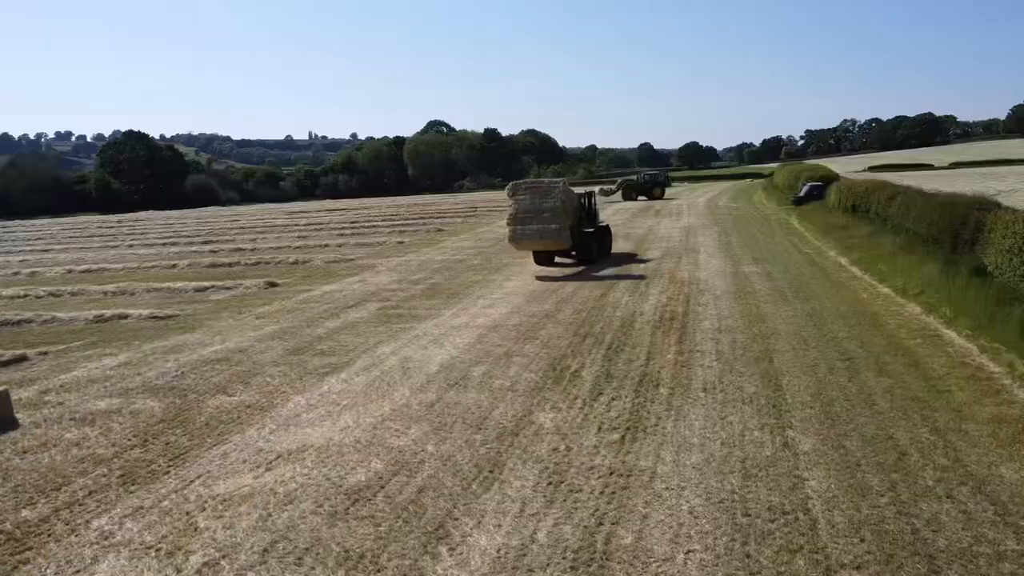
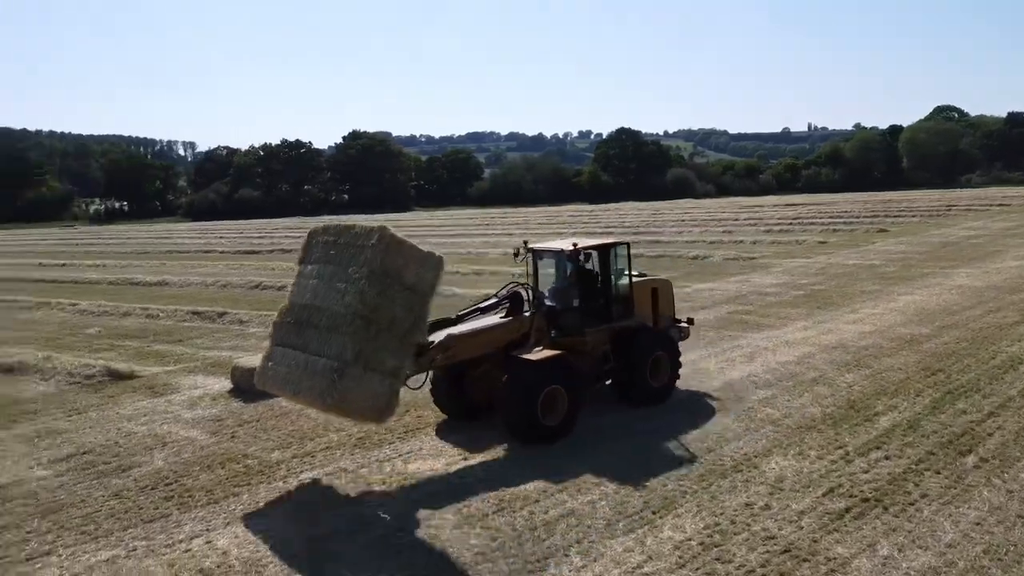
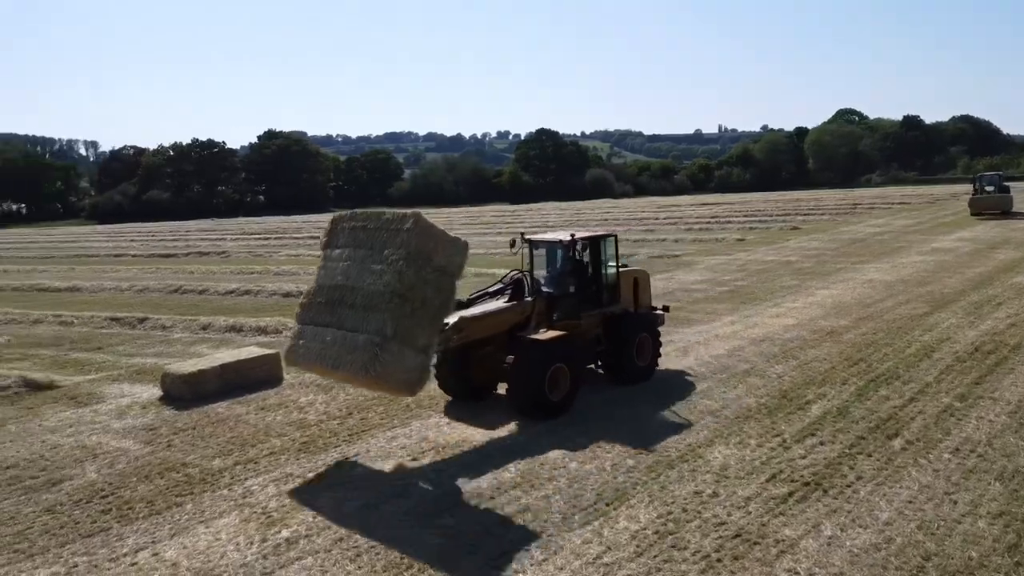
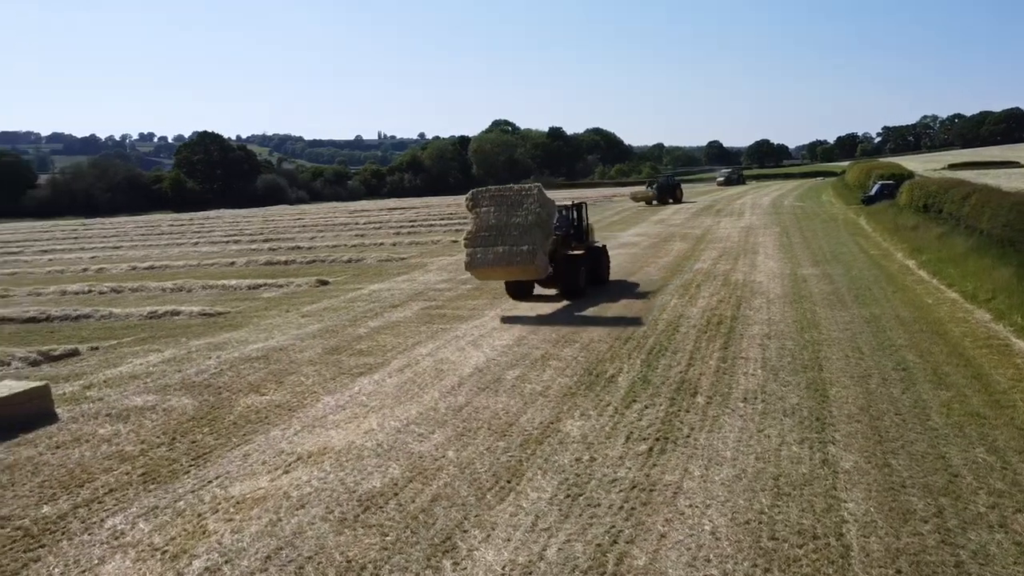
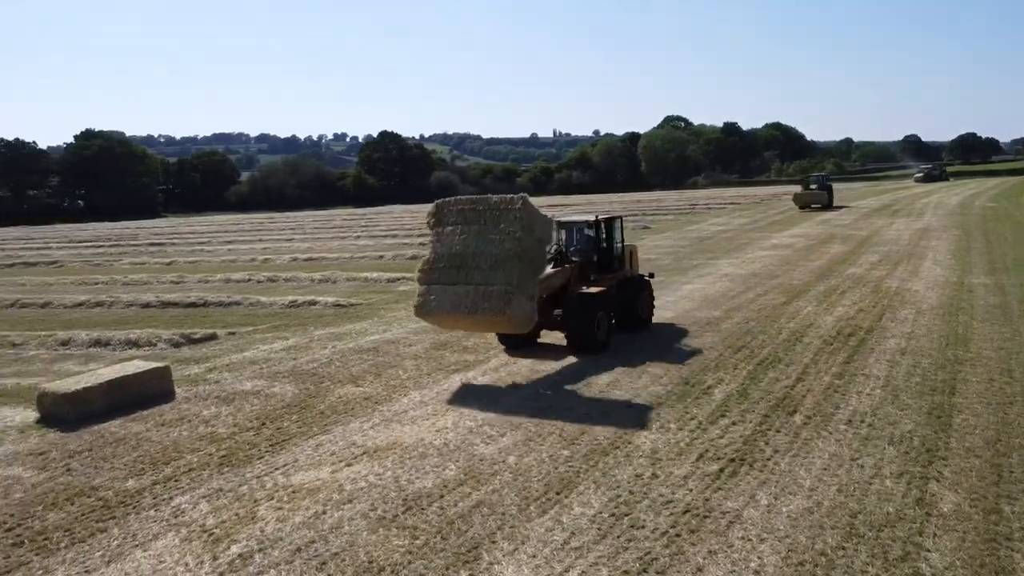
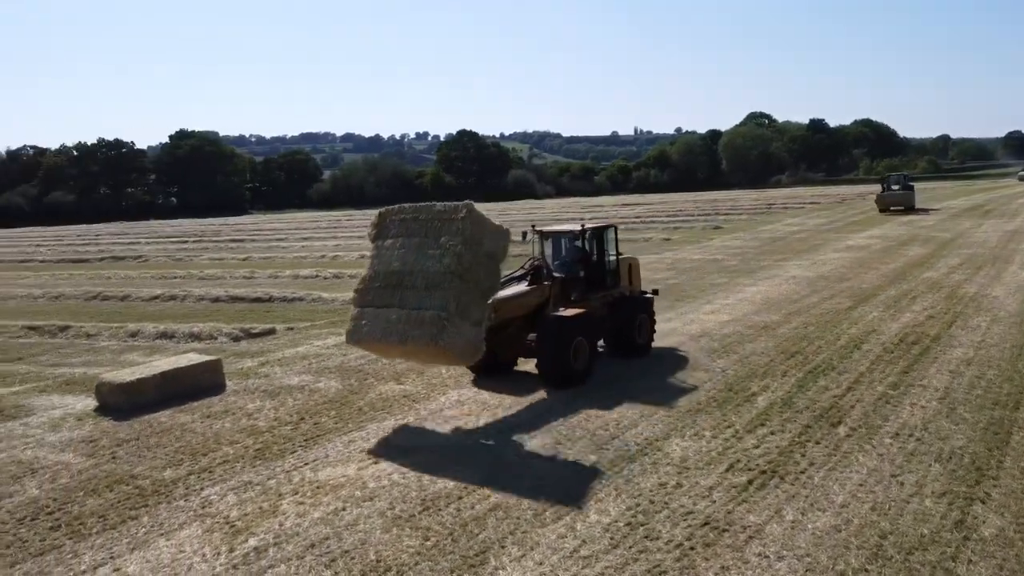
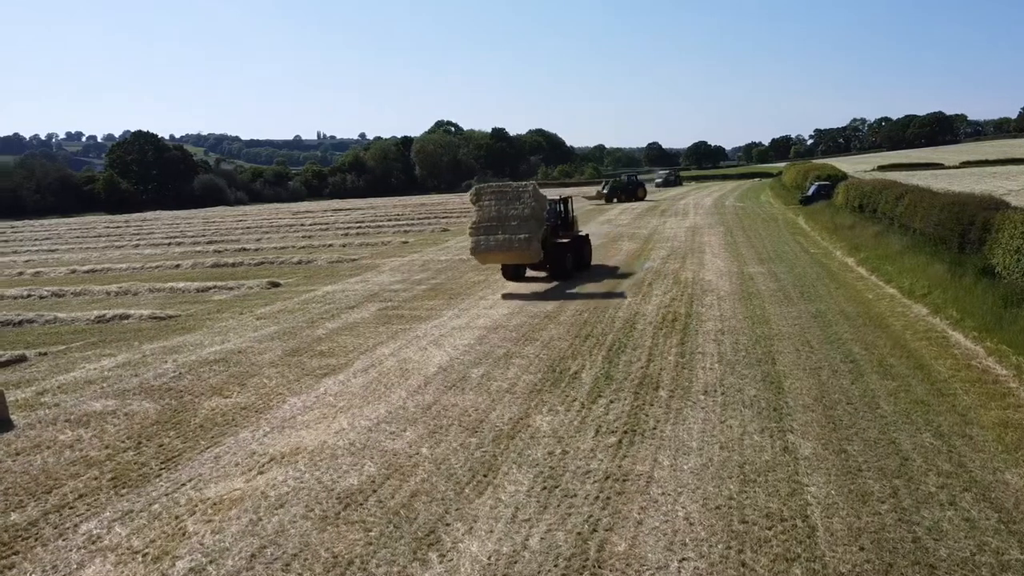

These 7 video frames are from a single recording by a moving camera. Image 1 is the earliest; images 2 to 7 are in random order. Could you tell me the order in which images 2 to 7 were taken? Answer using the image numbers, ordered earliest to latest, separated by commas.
7, 4, 5, 6, 3, 2
